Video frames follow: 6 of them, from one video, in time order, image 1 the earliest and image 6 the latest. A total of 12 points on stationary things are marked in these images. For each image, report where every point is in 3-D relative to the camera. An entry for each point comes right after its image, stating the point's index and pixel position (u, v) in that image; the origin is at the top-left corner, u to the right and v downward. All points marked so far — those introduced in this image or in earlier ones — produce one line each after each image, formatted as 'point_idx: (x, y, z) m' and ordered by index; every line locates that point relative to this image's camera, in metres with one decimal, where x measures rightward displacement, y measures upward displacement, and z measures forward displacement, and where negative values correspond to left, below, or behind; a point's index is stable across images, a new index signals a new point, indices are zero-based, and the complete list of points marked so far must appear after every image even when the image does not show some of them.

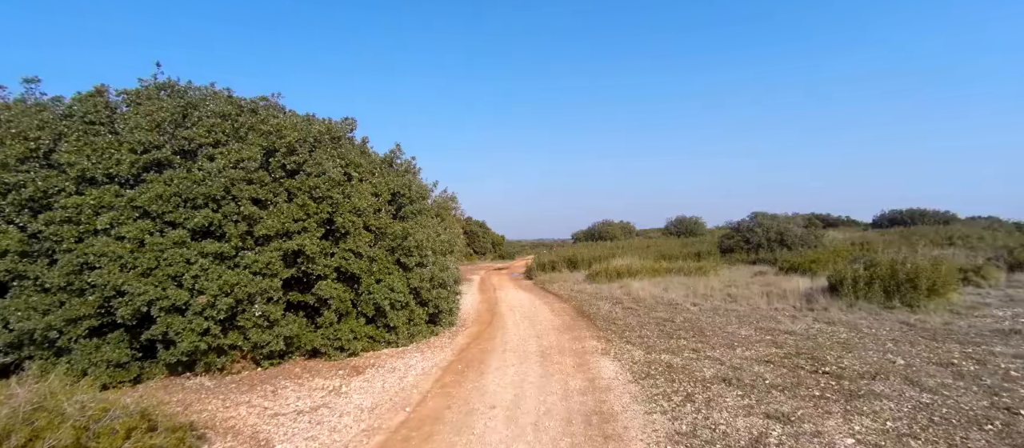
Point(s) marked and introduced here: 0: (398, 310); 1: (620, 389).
0: (-2.6, -2.0, +11.3) m
1: (+1.6, -2.4, +7.3) m
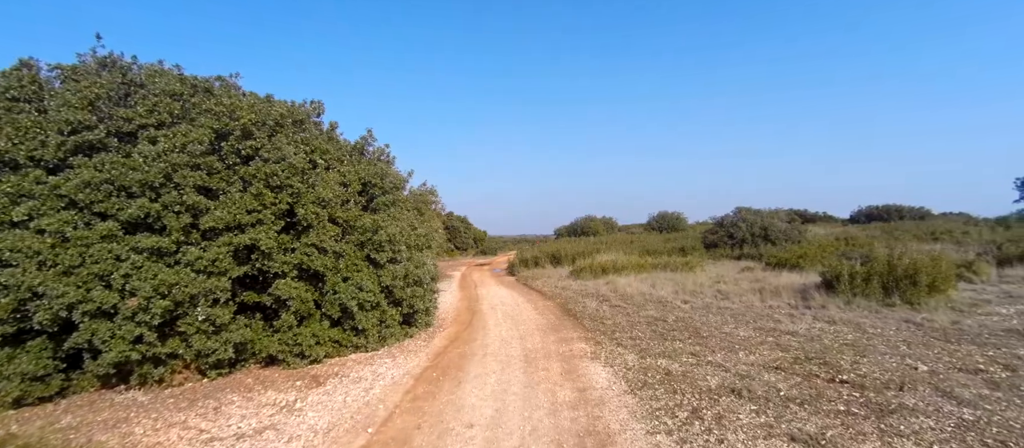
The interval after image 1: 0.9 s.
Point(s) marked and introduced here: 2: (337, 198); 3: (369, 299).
0: (-3.0, -1.8, +10.3) m
1: (+1.3, -2.3, +6.5) m
2: (-3.7, +0.5, +10.5) m
3: (-2.9, -1.5, +10.1) m
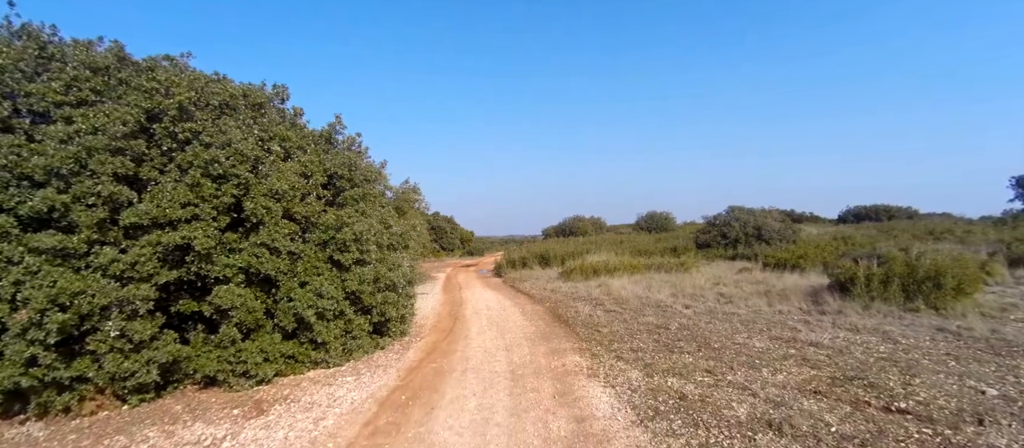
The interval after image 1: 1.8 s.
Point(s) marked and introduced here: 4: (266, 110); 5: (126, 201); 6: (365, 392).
0: (-3.3, -1.8, +8.9) m
1: (+1.2, -2.2, +5.2) m
2: (-3.9, +0.6, +9.1) m
3: (-3.2, -1.5, +8.8) m
4: (-5.2, +2.4, +10.7) m
5: (-5.6, +0.3, +7.3) m
6: (-2.2, -2.5, +7.5) m
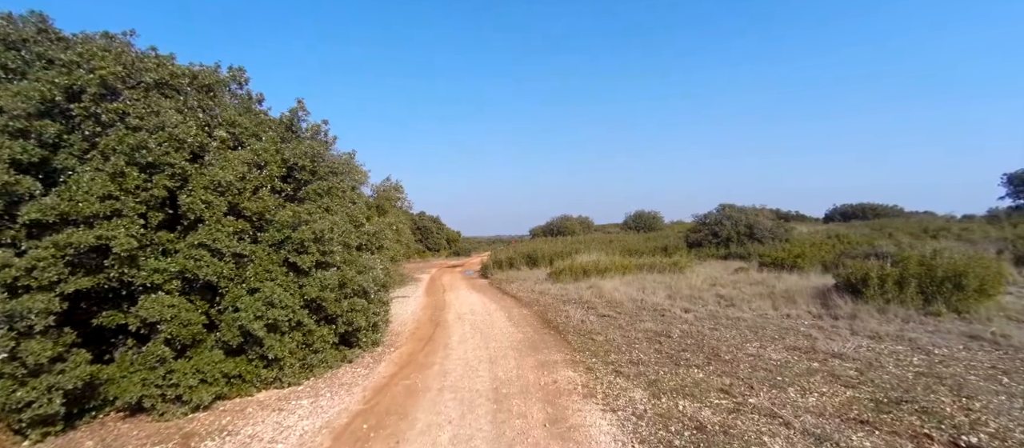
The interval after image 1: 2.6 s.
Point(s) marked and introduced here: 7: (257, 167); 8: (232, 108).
0: (-3.5, -1.7, +7.7) m
1: (+1.0, -2.2, +4.1) m
2: (-4.2, +0.7, +7.9) m
3: (-3.4, -1.4, +7.6) m
4: (-5.5, +2.5, +9.4) m
5: (-5.8, +0.4, +6.0) m
6: (-2.4, -2.5, +6.3) m
7: (-4.4, +1.0, +8.6) m
8: (-5.3, +2.2, +9.5) m
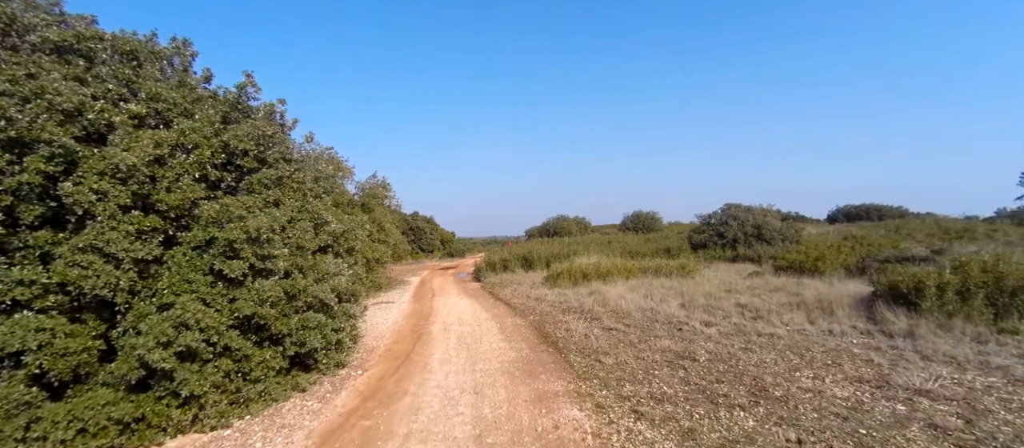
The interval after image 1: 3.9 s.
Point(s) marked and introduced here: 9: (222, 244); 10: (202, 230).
0: (-3.6, -1.7, +6.0) m
1: (+0.9, -2.1, +2.4) m
2: (-4.3, +0.7, +6.1) m
3: (-3.6, -1.4, +5.8) m
4: (-5.7, +2.5, +7.7) m
5: (-5.9, +0.4, +4.3) m
6: (-2.5, -2.4, +4.6) m
7: (-4.5, +1.0, +6.9) m
8: (-5.4, +2.2, +7.7) m
9: (-3.6, -0.2, +6.4) m
10: (-3.9, -0.1, +6.2) m
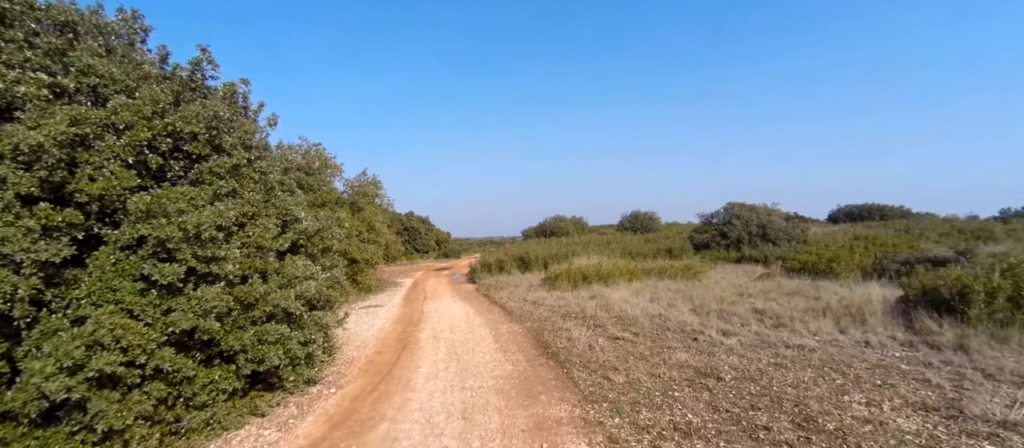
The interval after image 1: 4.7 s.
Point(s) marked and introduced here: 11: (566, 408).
0: (-3.7, -1.6, +4.9) m
1: (+0.9, -2.1, +1.3) m
2: (-4.4, +0.7, +5.0) m
3: (-3.6, -1.3, +4.7) m
4: (-5.7, +2.5, +6.6) m
5: (-6.0, +0.5, +3.2) m
6: (-2.6, -2.4, +3.5) m
7: (-4.6, +1.1, +5.8) m
8: (-5.5, +2.3, +6.6) m
9: (-3.7, -0.2, +5.3) m
10: (-3.9, 0.0, +5.1) m
11: (+0.7, -2.3, +6.2) m
